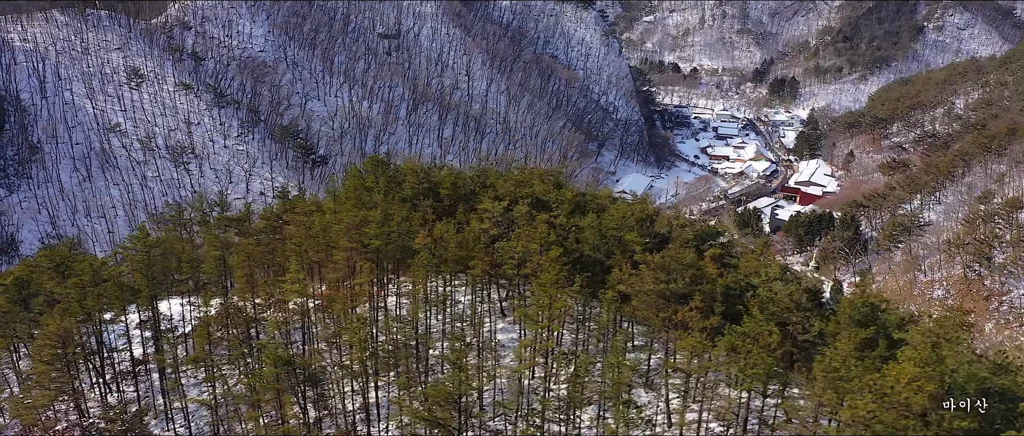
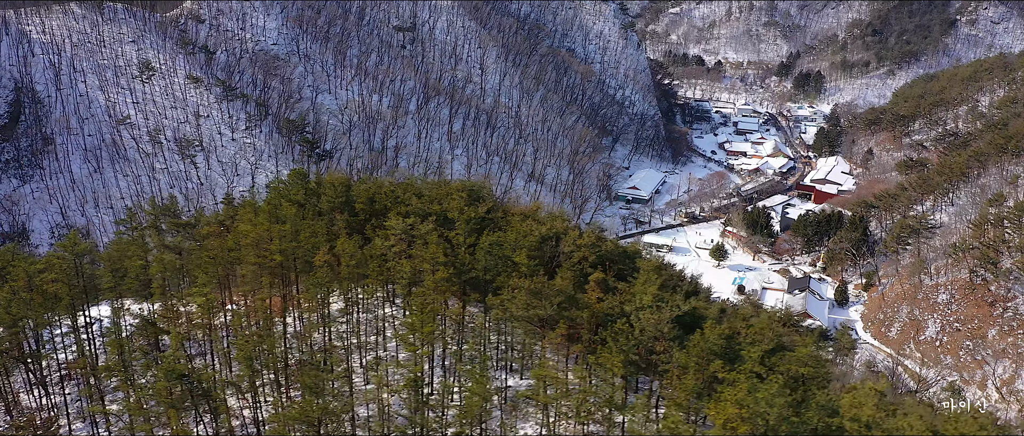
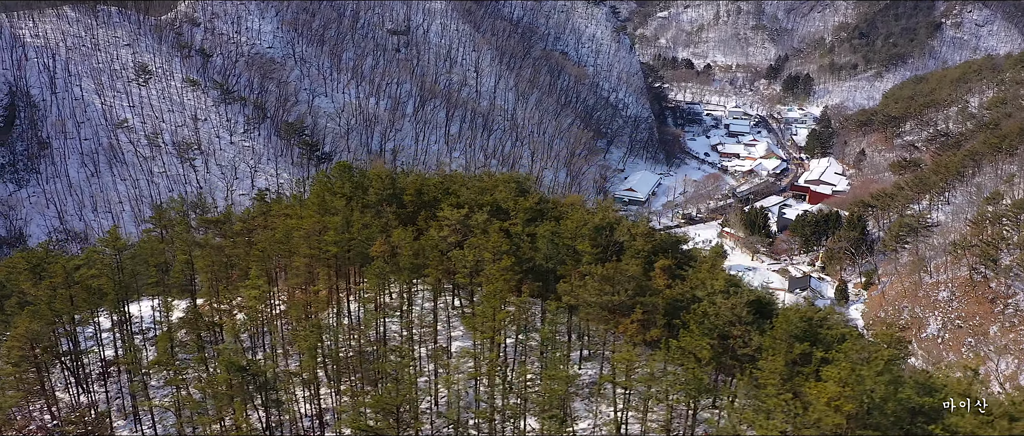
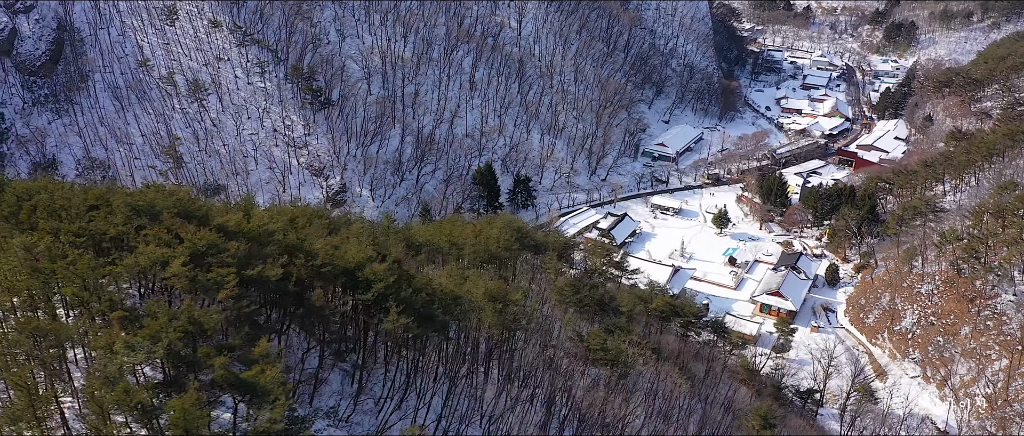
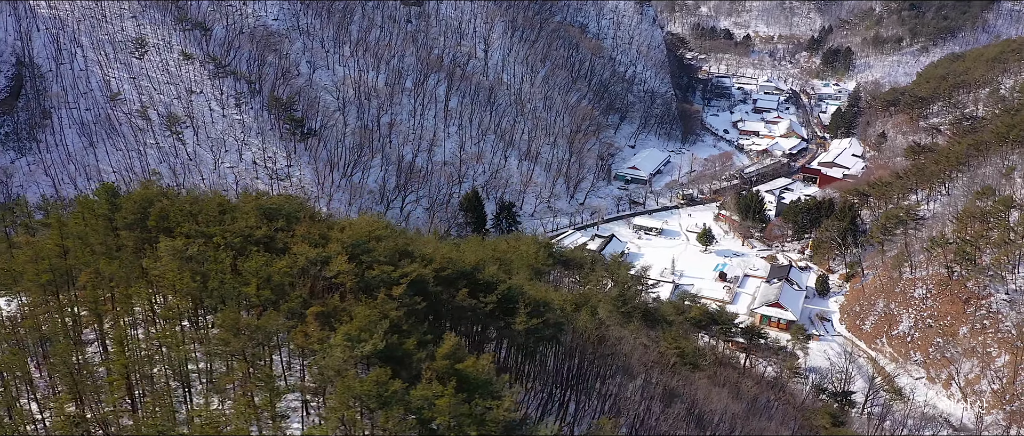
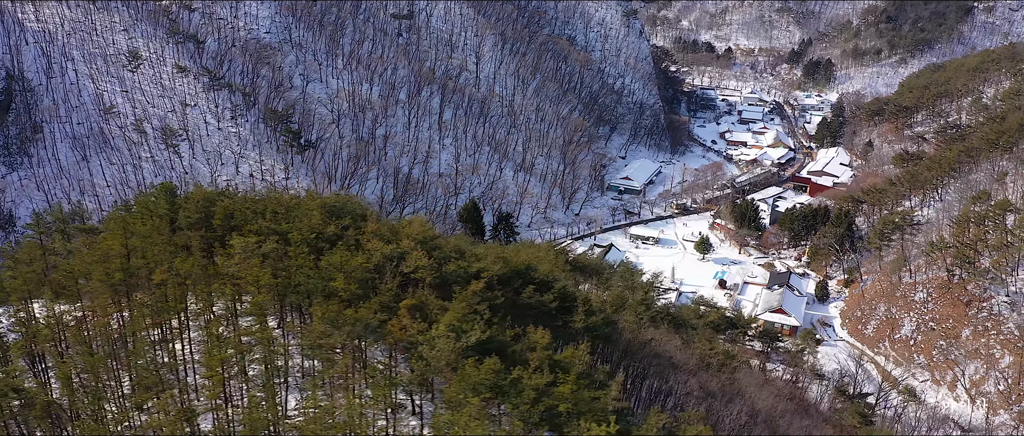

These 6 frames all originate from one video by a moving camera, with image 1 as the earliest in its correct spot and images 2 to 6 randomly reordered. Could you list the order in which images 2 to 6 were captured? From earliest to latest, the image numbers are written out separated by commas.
3, 2, 6, 5, 4
